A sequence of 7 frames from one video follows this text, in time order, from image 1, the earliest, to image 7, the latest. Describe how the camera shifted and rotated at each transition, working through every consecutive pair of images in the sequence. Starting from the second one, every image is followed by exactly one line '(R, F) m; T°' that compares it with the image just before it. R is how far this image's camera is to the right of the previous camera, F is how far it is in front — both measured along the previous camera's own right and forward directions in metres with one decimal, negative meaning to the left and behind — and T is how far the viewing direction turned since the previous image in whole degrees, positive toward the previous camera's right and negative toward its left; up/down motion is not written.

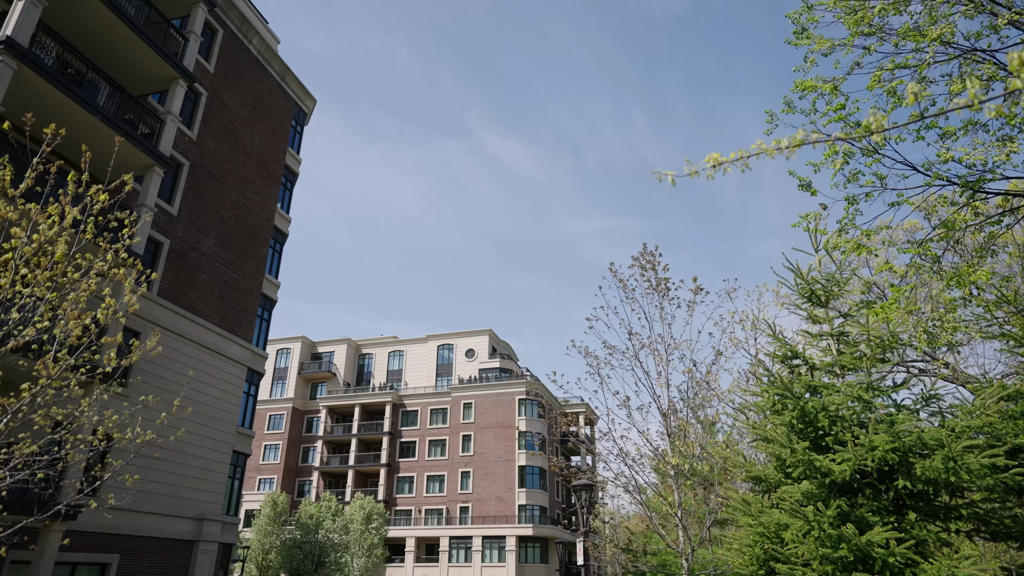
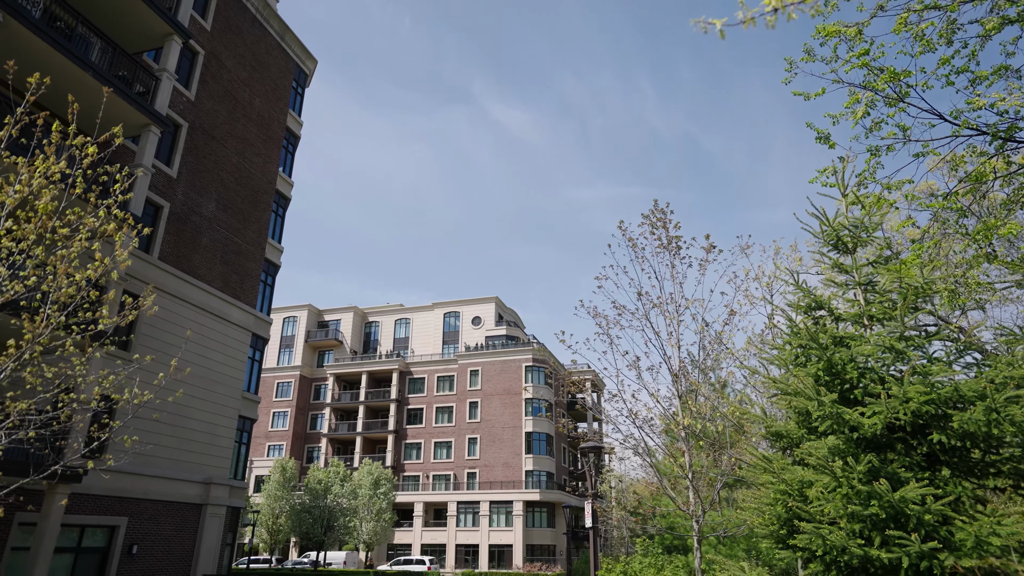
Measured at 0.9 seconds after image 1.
(0.0, +0.4) m; -1°
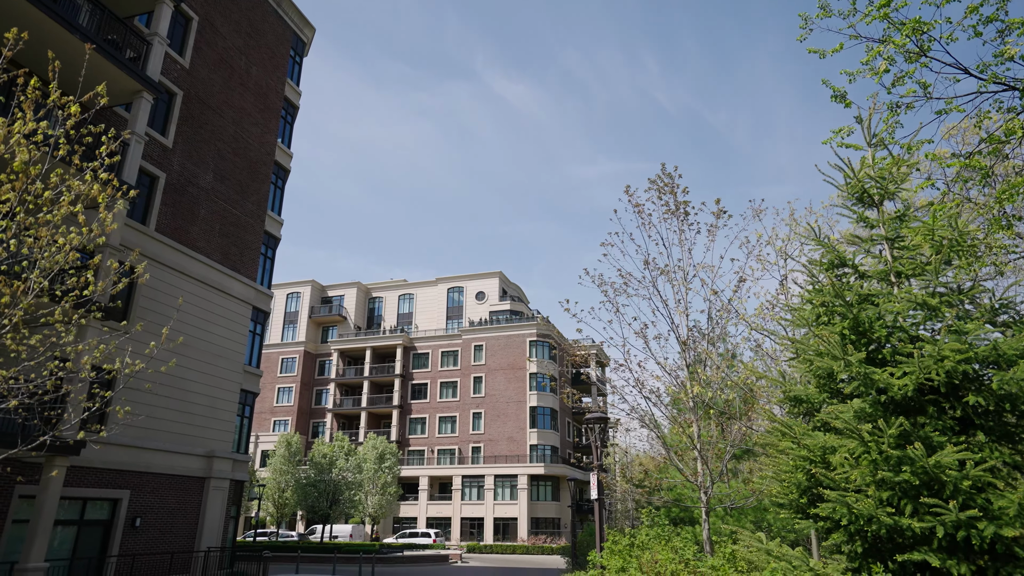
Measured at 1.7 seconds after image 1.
(0.0, +0.4) m; 0°
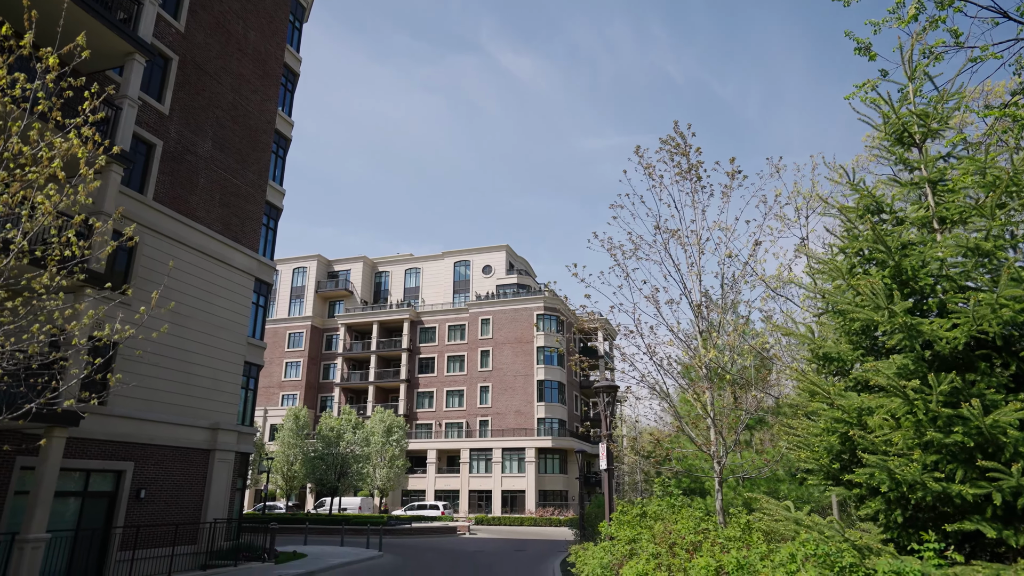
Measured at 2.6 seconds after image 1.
(0.0, +0.5) m; -1°
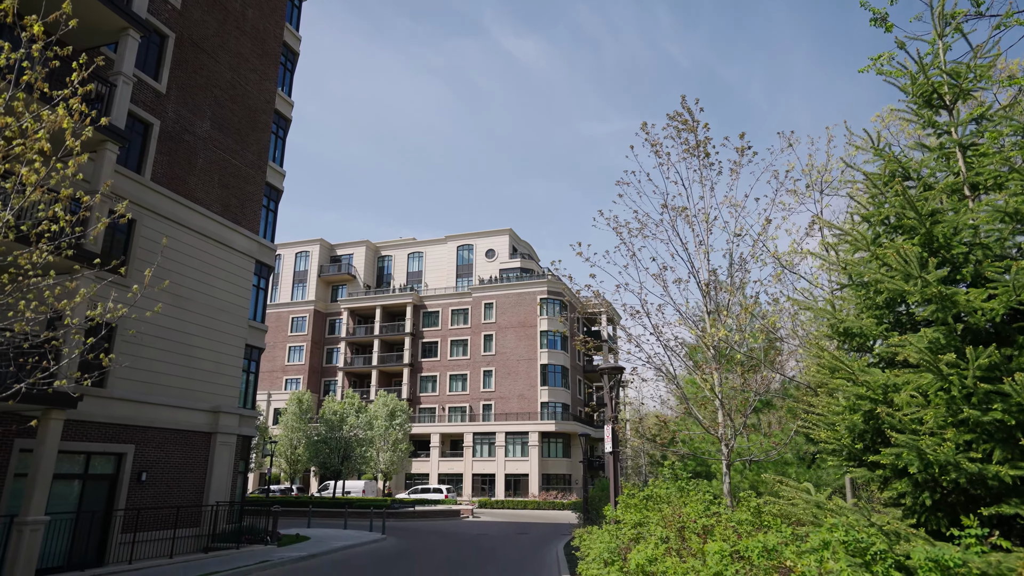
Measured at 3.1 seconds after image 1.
(0.0, +0.3) m; 0°
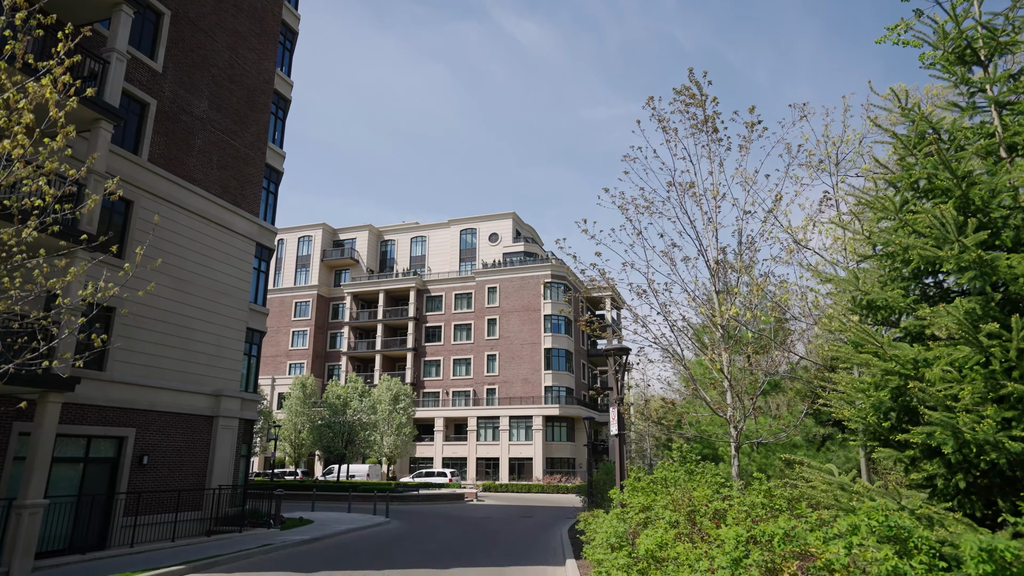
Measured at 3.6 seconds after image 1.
(0.0, +0.3) m; 0°
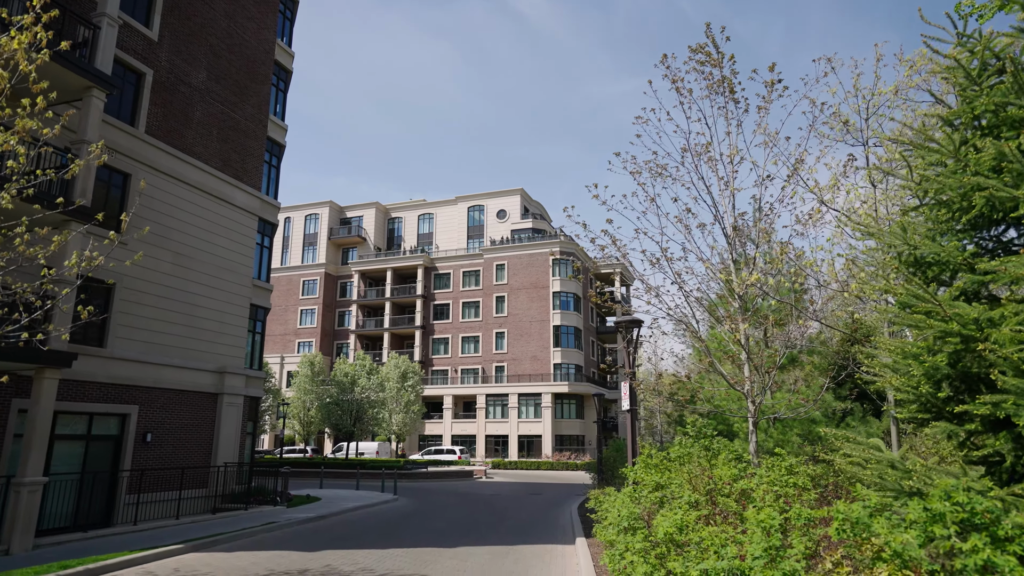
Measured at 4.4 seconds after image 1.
(0.0, +0.5) m; -1°
